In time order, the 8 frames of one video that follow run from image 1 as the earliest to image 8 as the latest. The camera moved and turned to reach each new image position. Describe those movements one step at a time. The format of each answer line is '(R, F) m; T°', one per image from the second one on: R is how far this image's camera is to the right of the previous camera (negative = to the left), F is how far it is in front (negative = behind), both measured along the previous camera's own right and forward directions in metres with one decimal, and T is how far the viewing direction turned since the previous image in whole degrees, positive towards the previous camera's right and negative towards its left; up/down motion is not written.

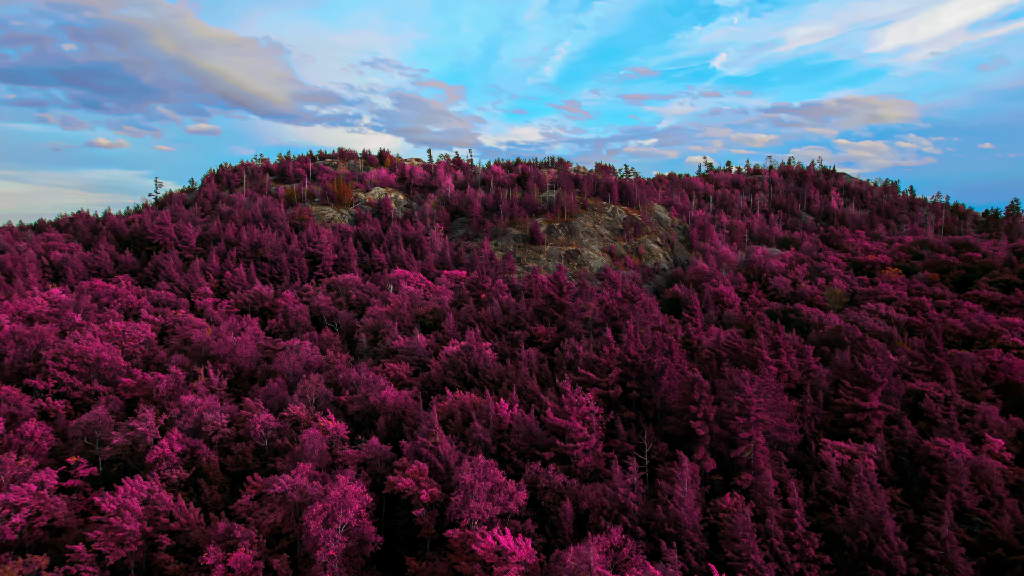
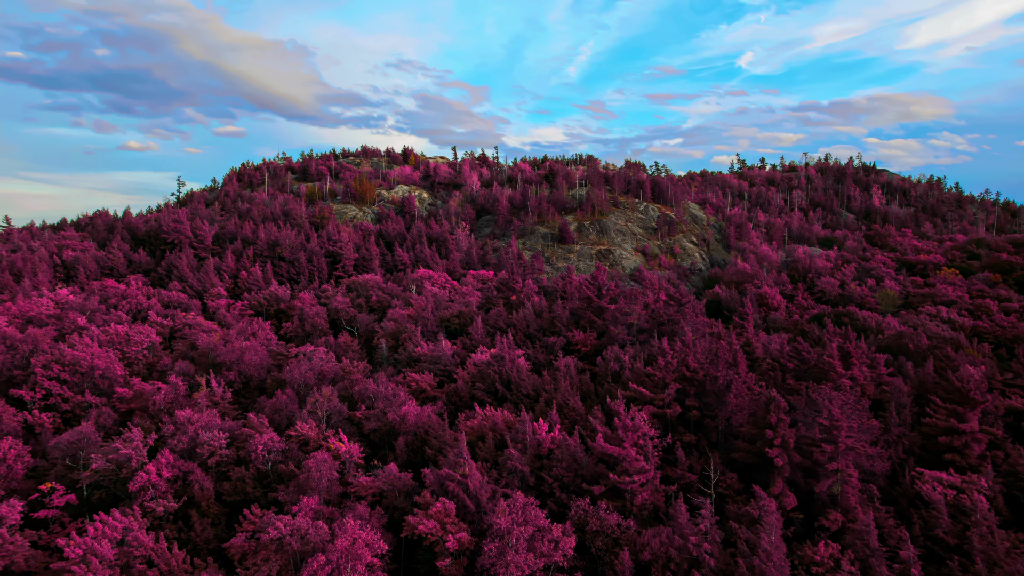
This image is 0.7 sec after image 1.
(-0.5, +3.6) m; -2°
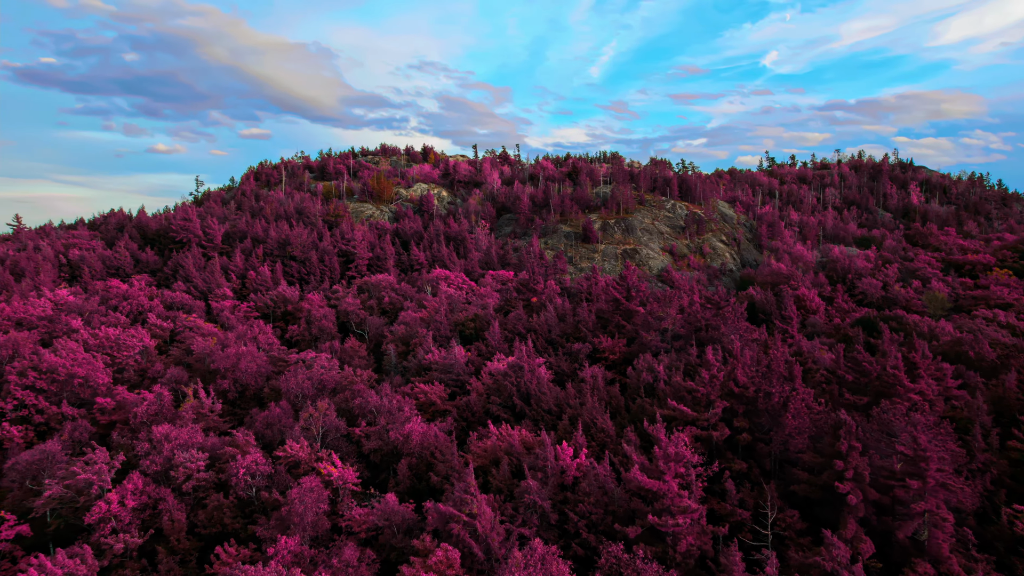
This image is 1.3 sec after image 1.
(+0.1, +3.2) m; -2°
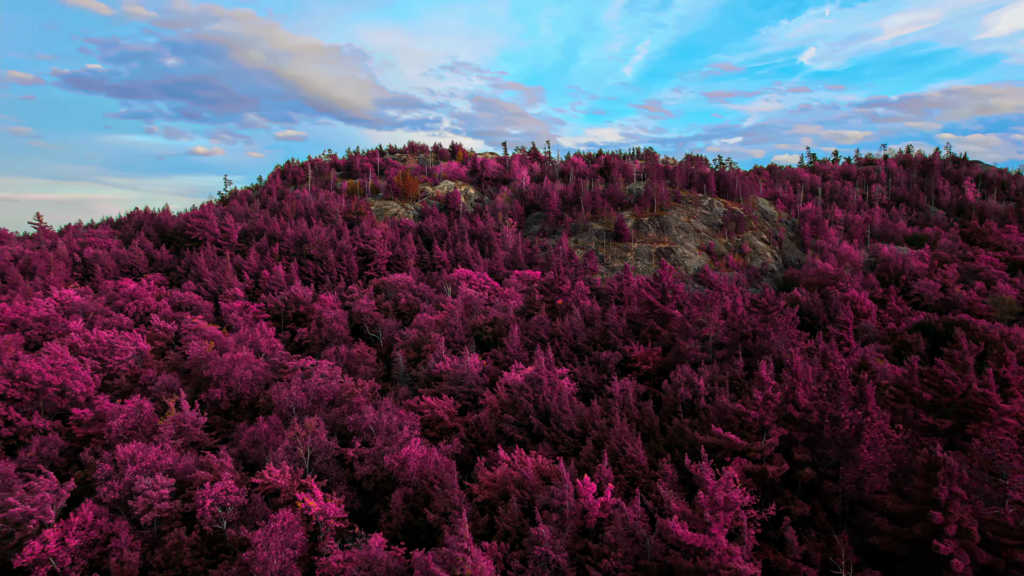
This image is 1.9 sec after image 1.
(+0.5, +3.2) m; -3°
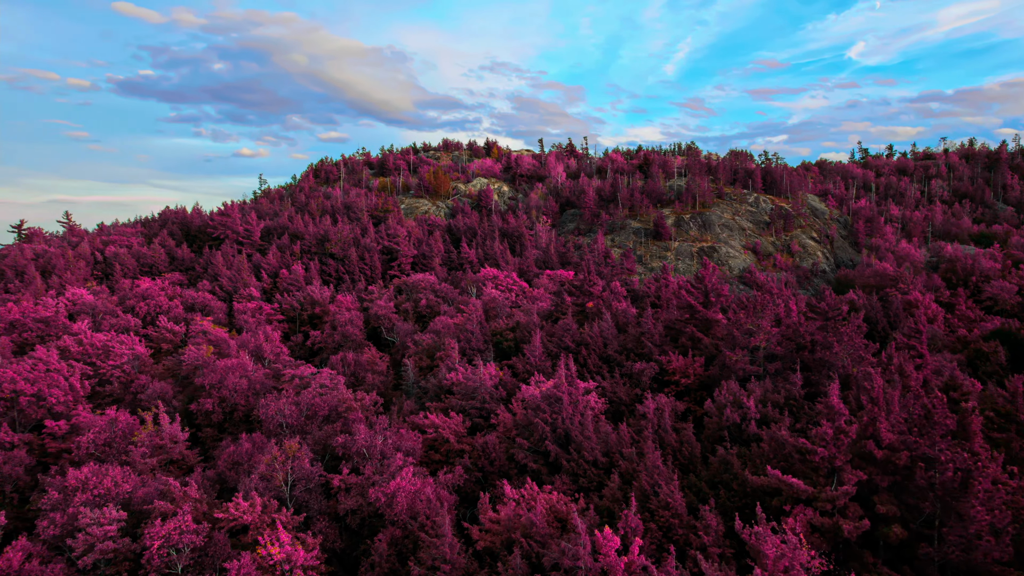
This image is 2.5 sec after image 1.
(+0.7, +3.1) m; -3°
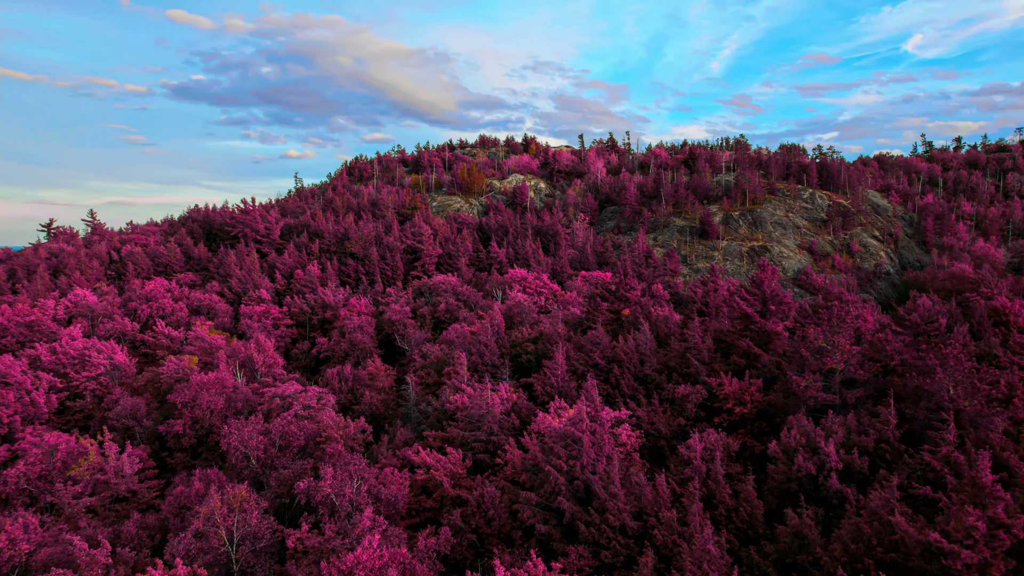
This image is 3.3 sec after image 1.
(+0.8, +4.1) m; -4°
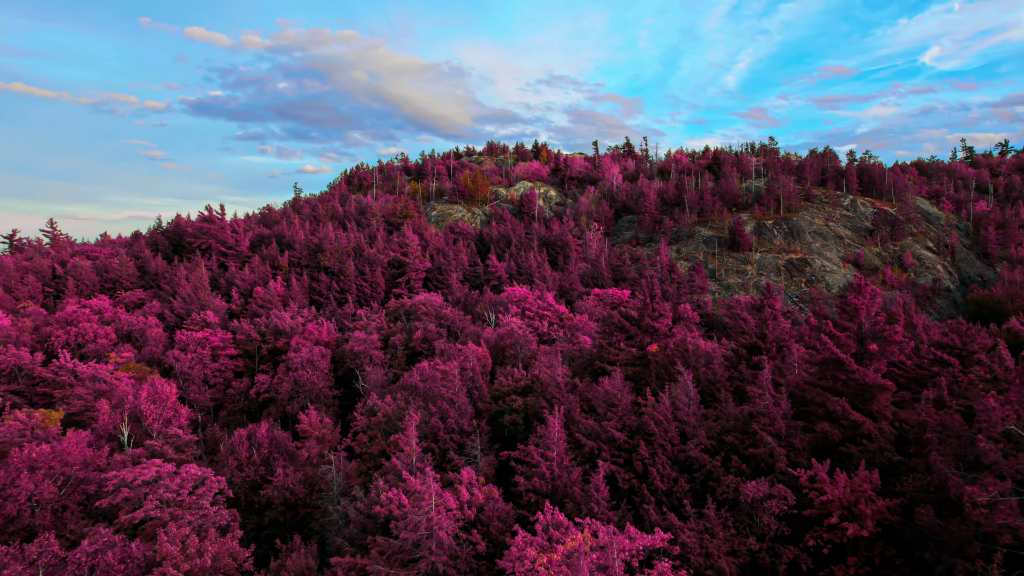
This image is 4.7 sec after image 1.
(+0.9, +7.4) m; -1°
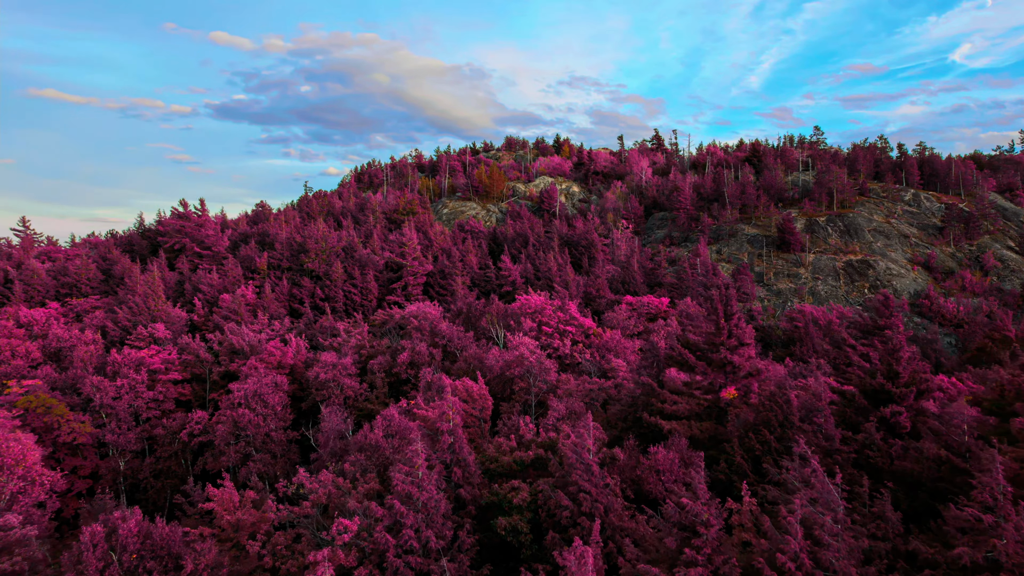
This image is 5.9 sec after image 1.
(+0.3, +6.6) m; -2°
